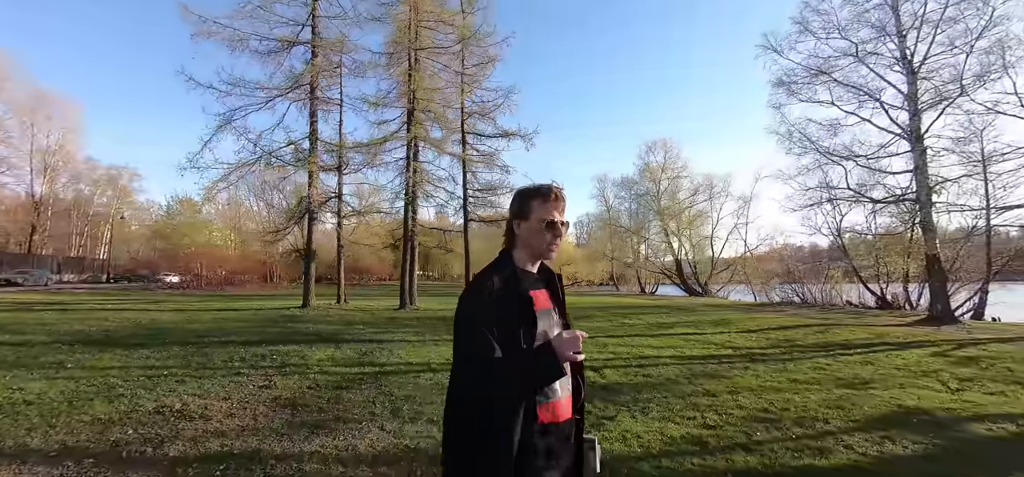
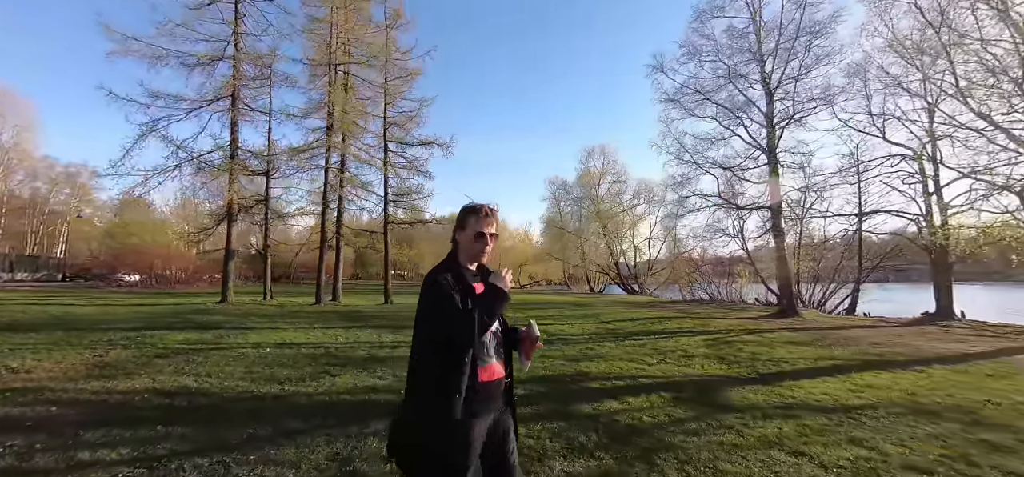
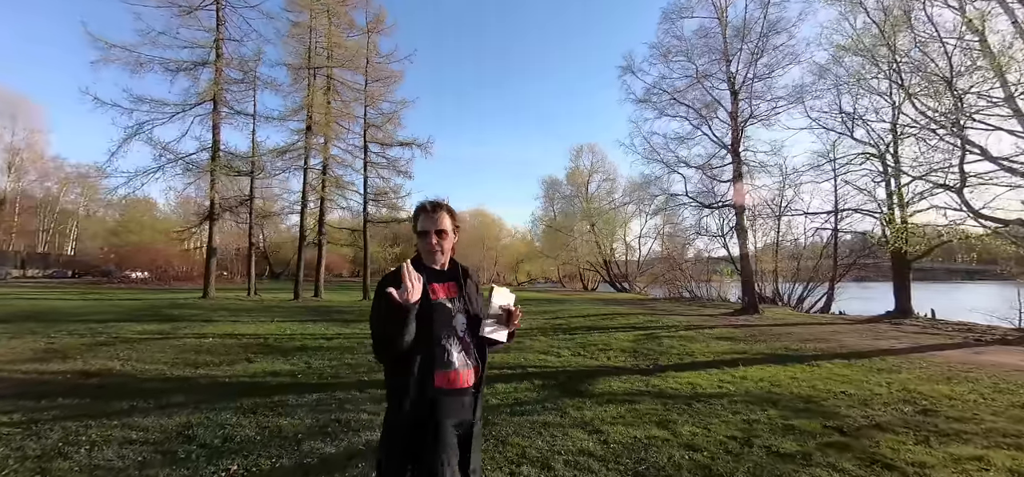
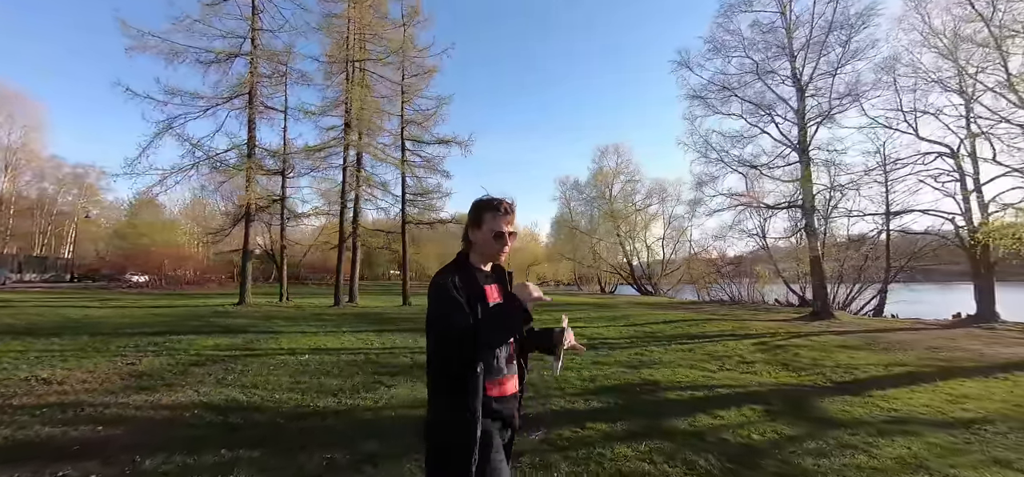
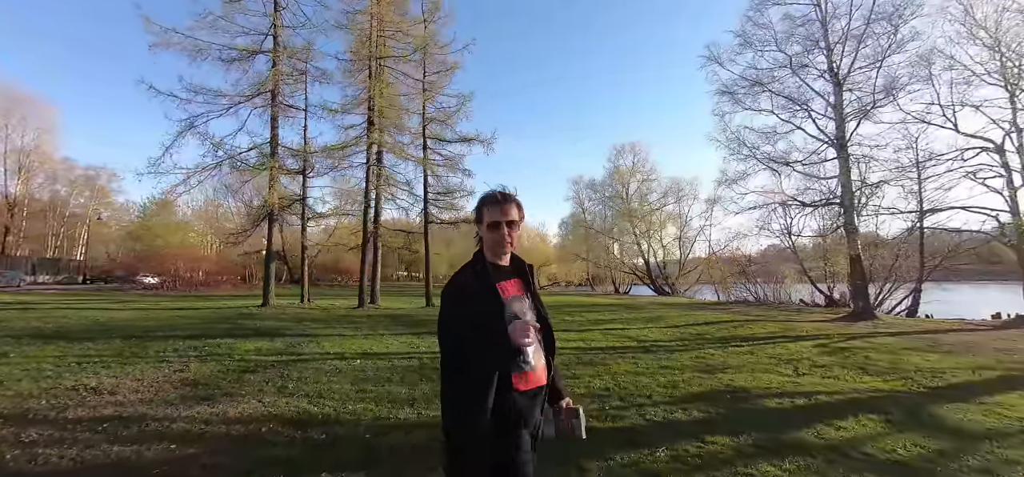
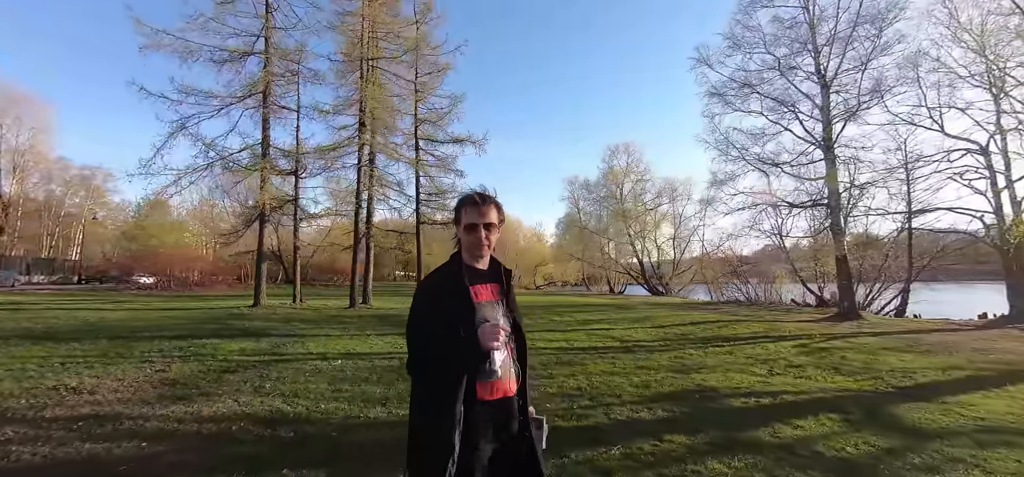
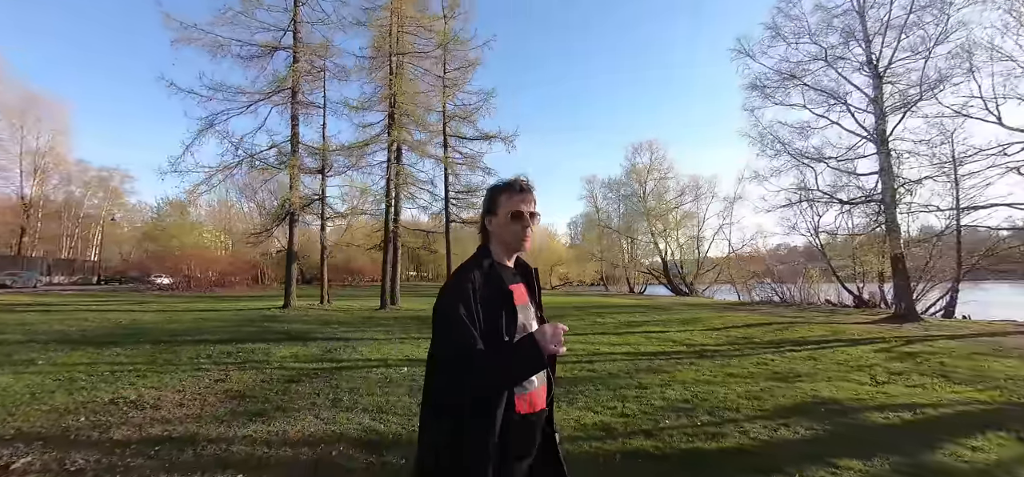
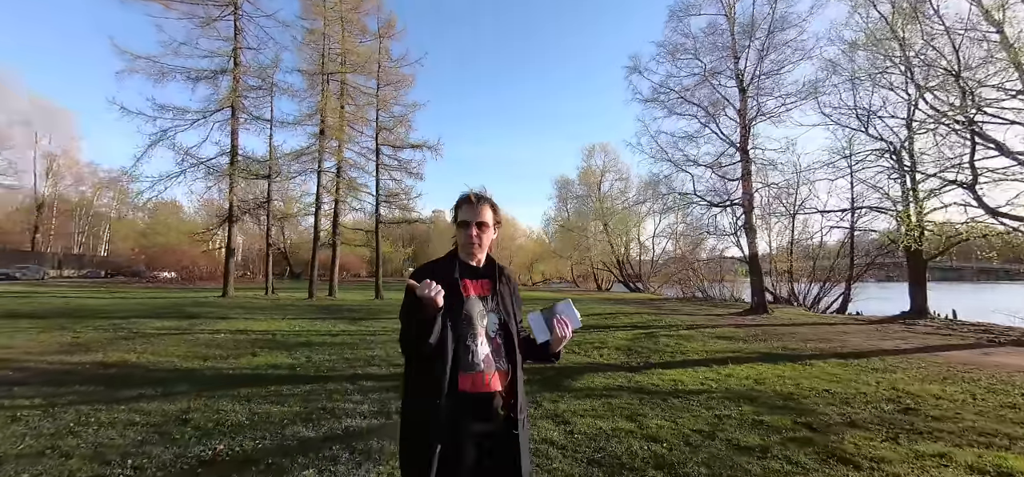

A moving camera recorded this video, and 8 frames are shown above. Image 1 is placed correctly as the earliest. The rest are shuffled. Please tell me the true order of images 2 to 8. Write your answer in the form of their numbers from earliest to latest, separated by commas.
7, 5, 6, 4, 2, 3, 8
